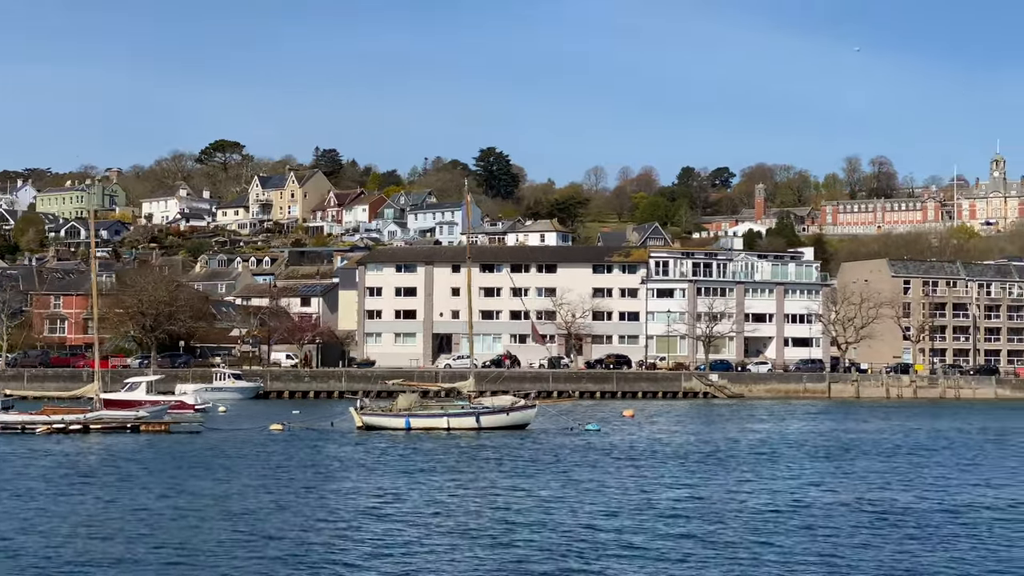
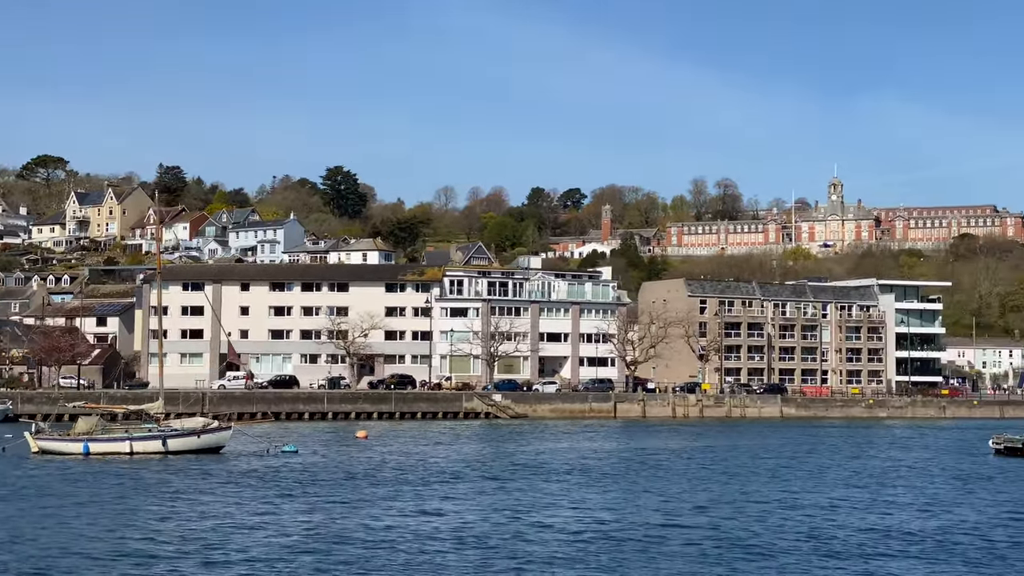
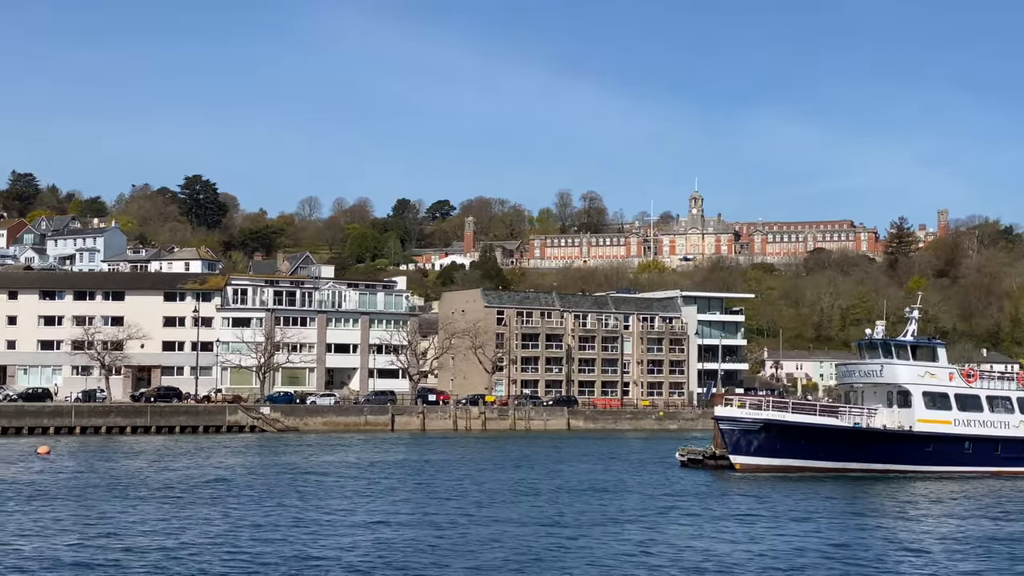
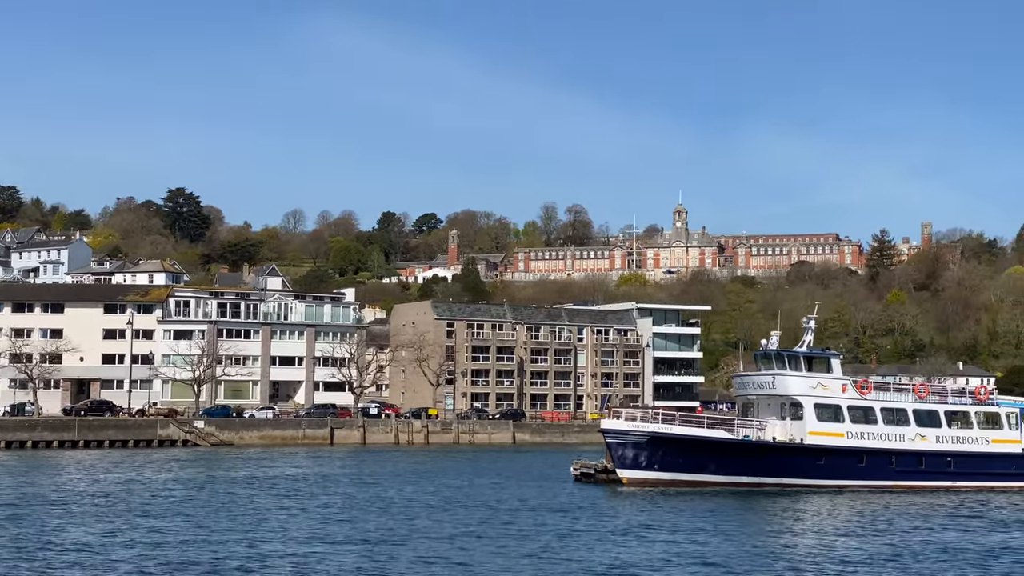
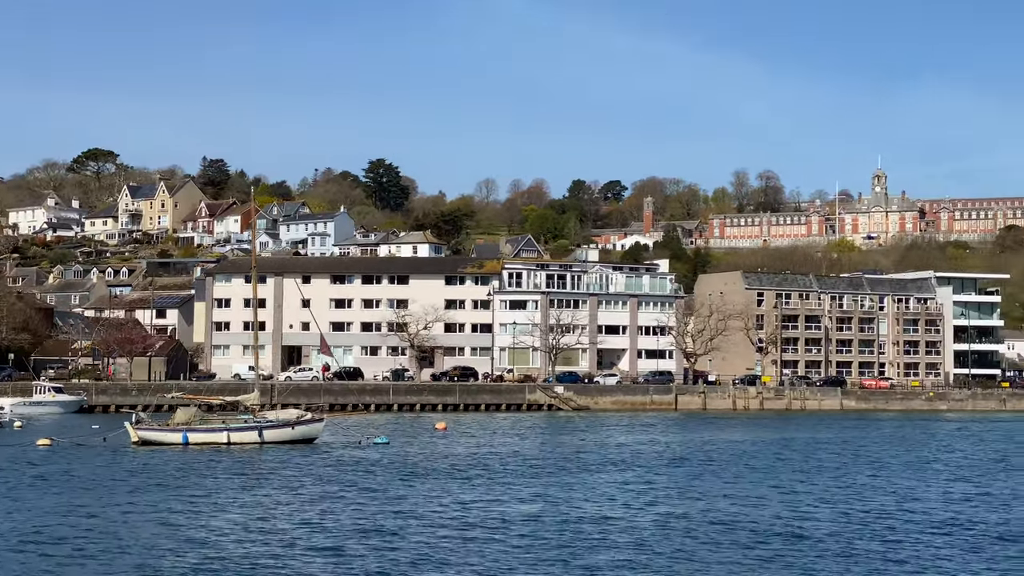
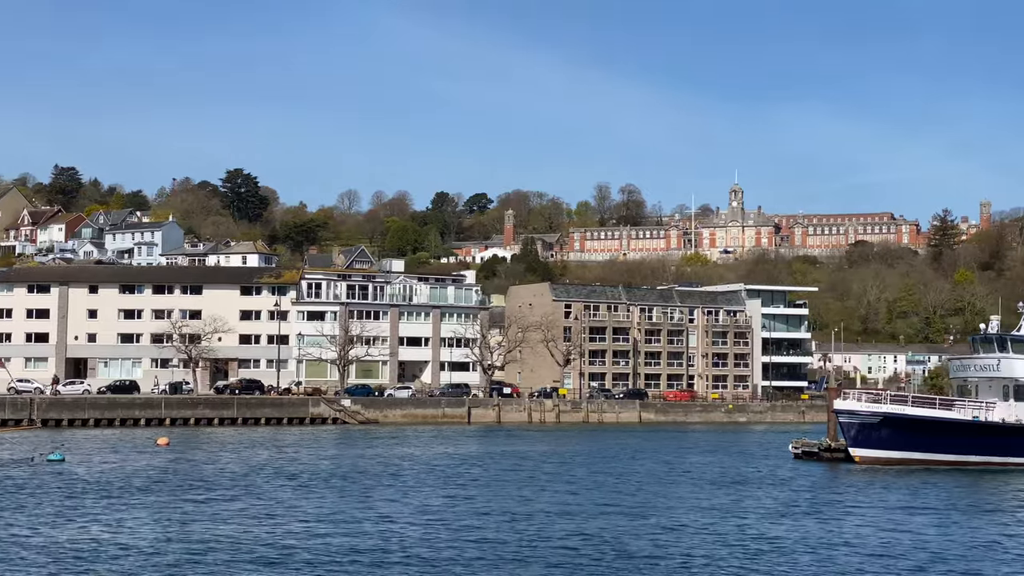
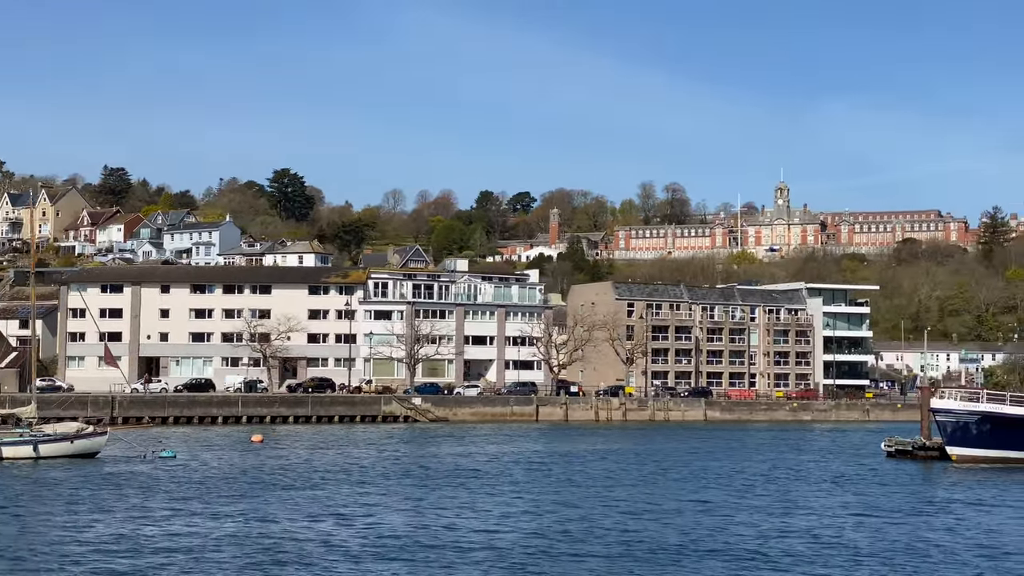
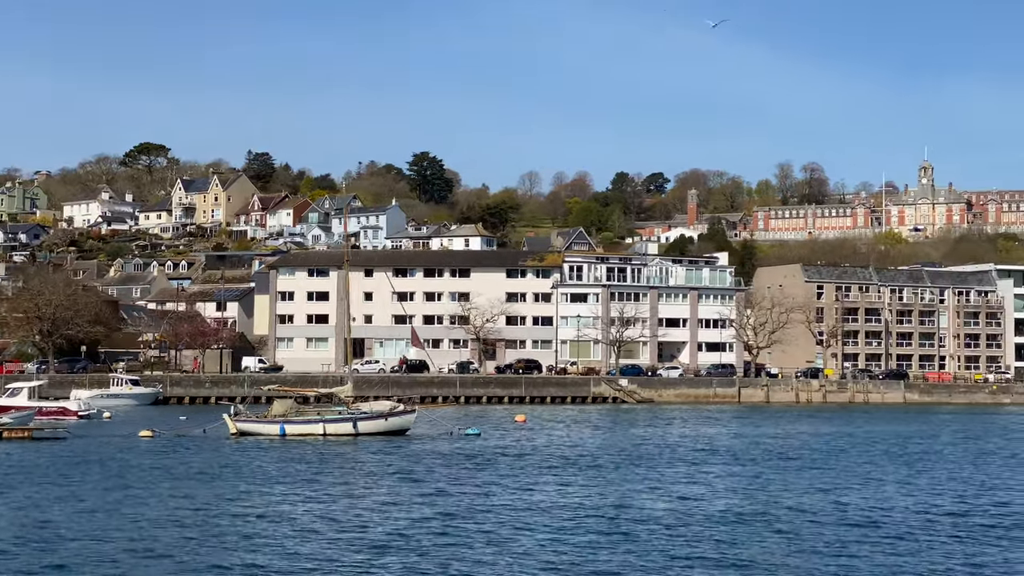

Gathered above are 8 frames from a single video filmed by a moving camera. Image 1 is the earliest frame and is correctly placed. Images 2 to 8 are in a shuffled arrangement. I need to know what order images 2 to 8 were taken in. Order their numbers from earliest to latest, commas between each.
8, 5, 2, 7, 6, 3, 4
